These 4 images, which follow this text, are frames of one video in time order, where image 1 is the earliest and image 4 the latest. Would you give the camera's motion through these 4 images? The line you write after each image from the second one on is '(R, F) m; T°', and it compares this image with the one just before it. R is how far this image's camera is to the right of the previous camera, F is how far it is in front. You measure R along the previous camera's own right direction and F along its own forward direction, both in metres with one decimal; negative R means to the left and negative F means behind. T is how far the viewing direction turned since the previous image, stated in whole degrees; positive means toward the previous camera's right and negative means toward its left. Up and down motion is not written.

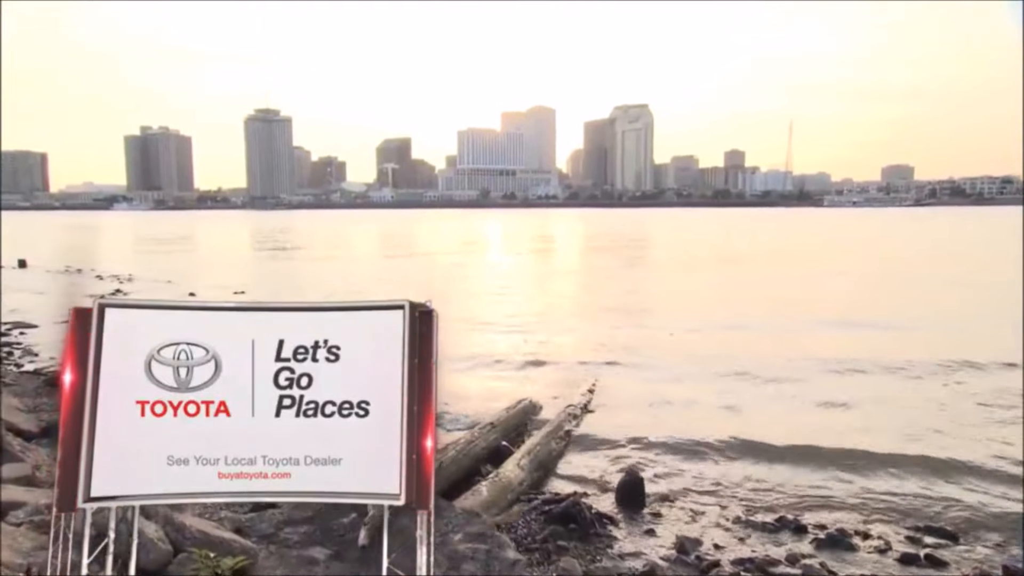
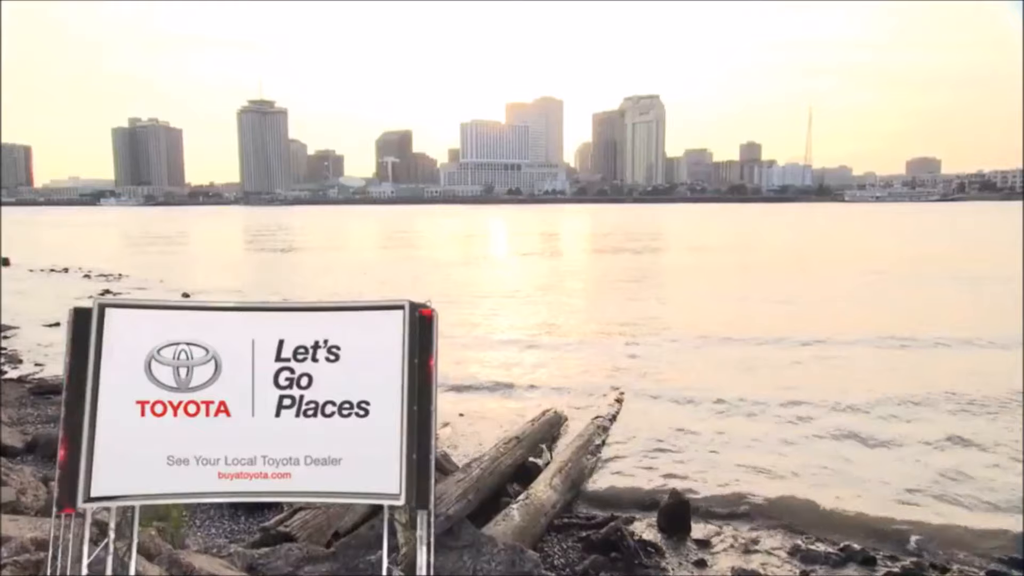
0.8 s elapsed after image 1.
(-0.3, +1.6) m; 0°
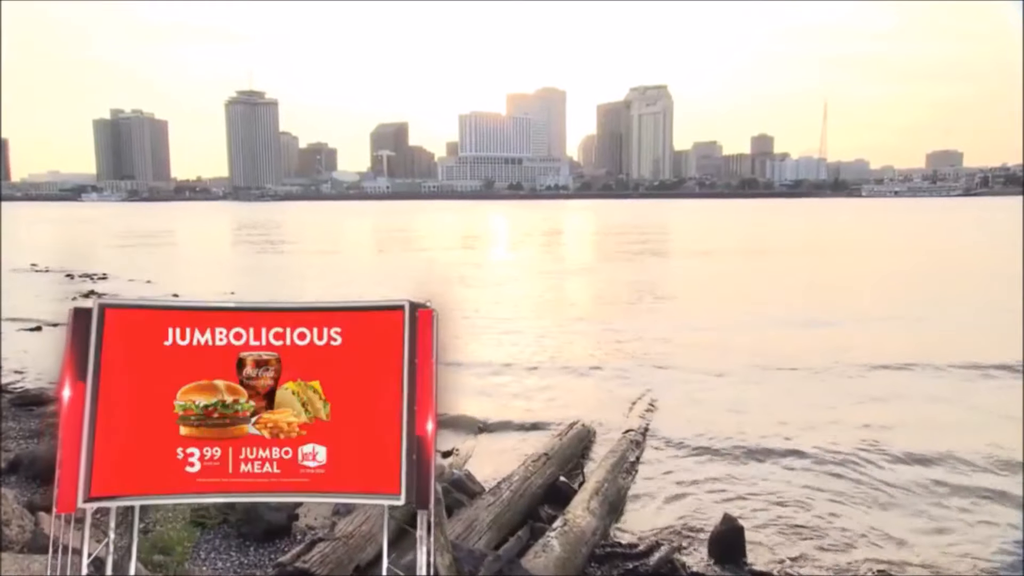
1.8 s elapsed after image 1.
(-0.3, +1.5) m; 0°
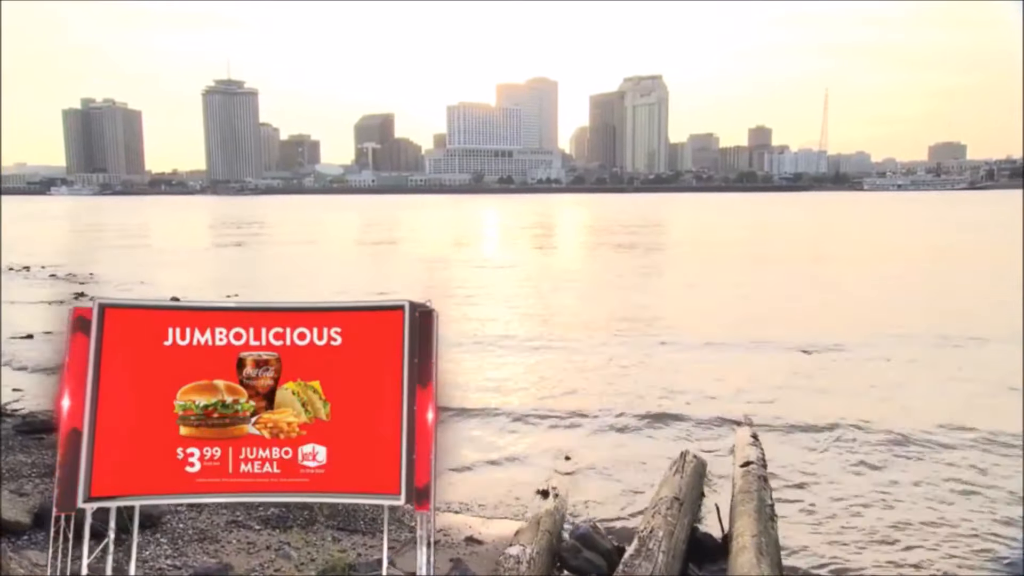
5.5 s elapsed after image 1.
(-0.5, +1.2) m; +1°
